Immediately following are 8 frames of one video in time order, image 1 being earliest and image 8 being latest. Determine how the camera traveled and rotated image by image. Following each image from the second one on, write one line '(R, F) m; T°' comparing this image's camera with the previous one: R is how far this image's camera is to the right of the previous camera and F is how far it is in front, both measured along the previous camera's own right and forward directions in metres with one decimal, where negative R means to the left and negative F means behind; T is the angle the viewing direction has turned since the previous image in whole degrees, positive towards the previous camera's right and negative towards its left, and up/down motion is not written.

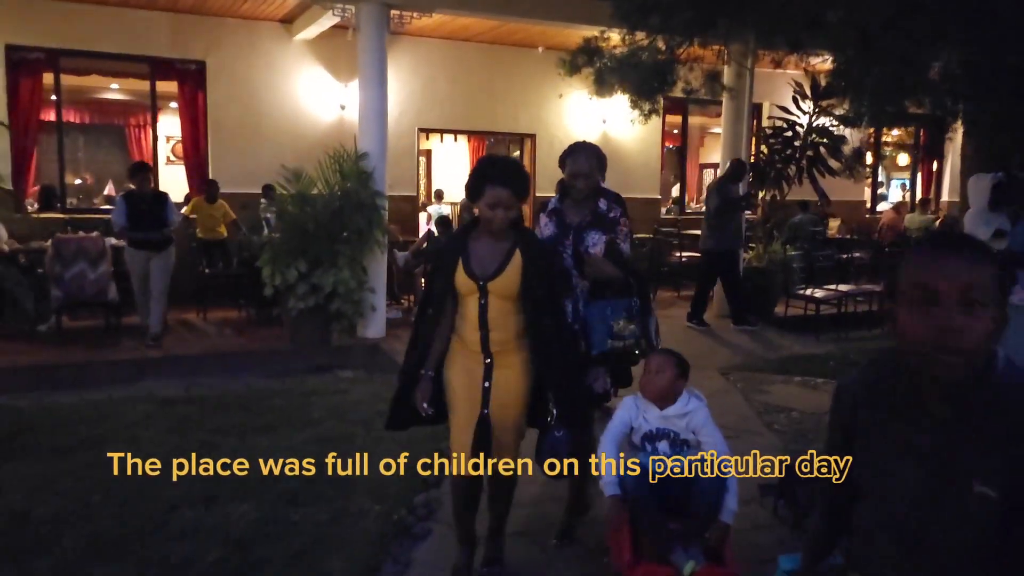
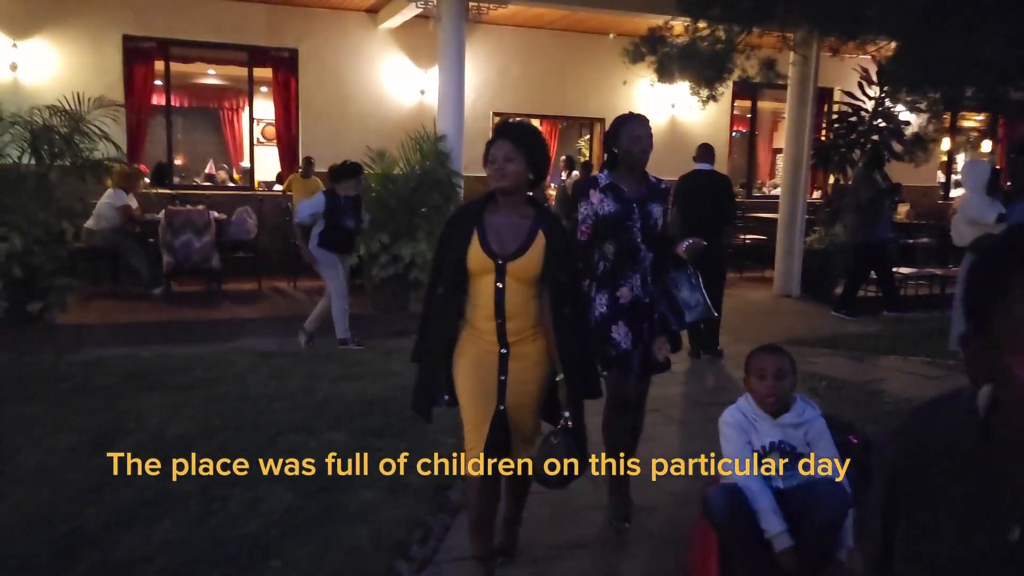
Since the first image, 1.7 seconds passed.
(+0.1, -0.6) m; -5°
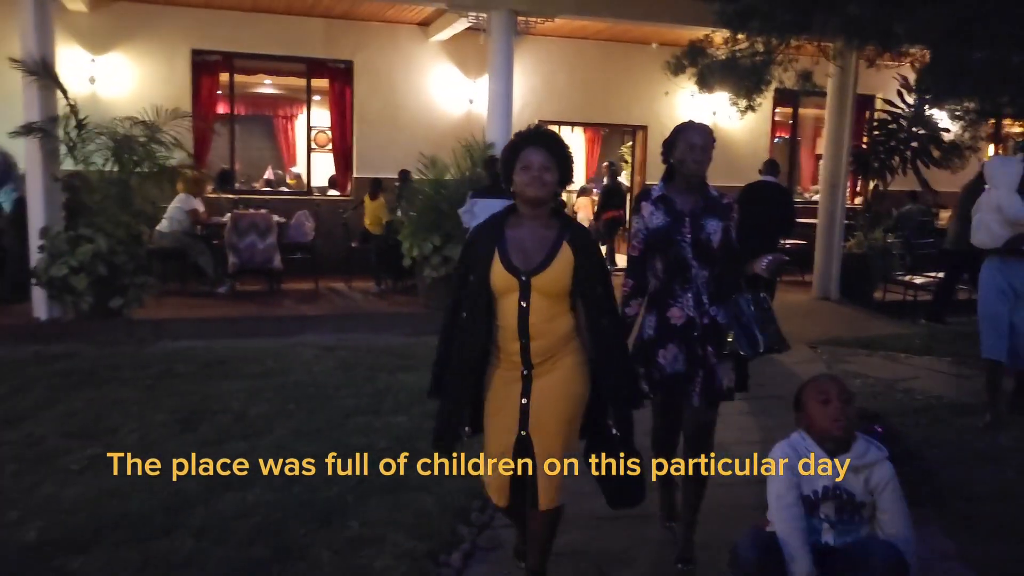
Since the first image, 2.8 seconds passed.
(-0.1, -0.4) m; -3°
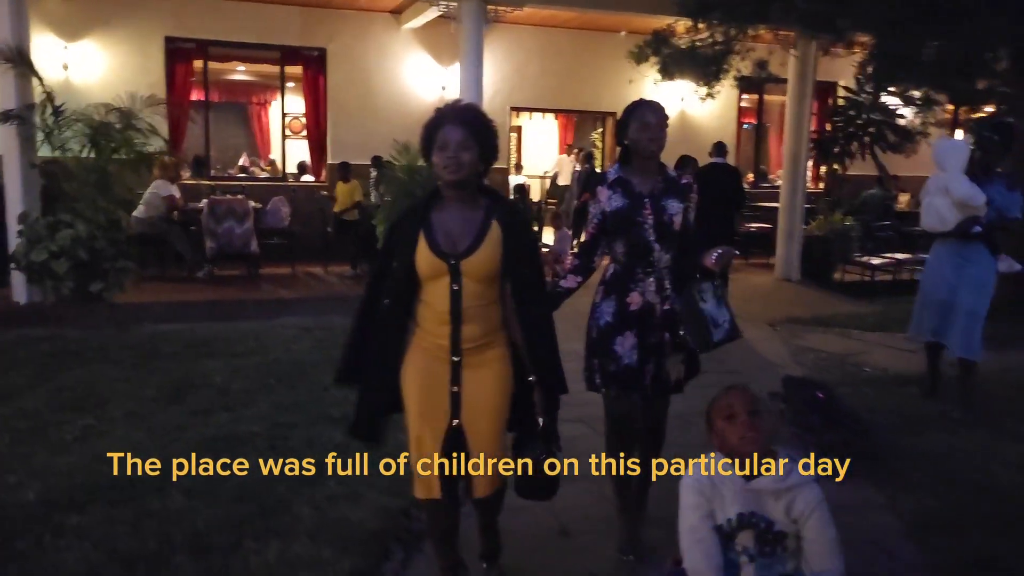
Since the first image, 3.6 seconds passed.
(+0.1, -0.3) m; +2°
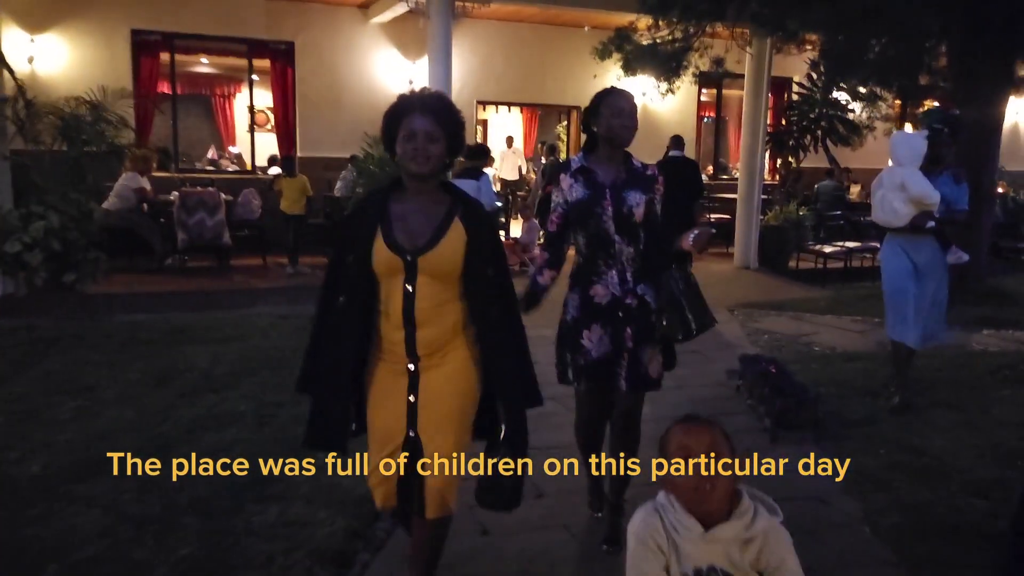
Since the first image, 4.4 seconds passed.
(-0.1, -0.3) m; +3°
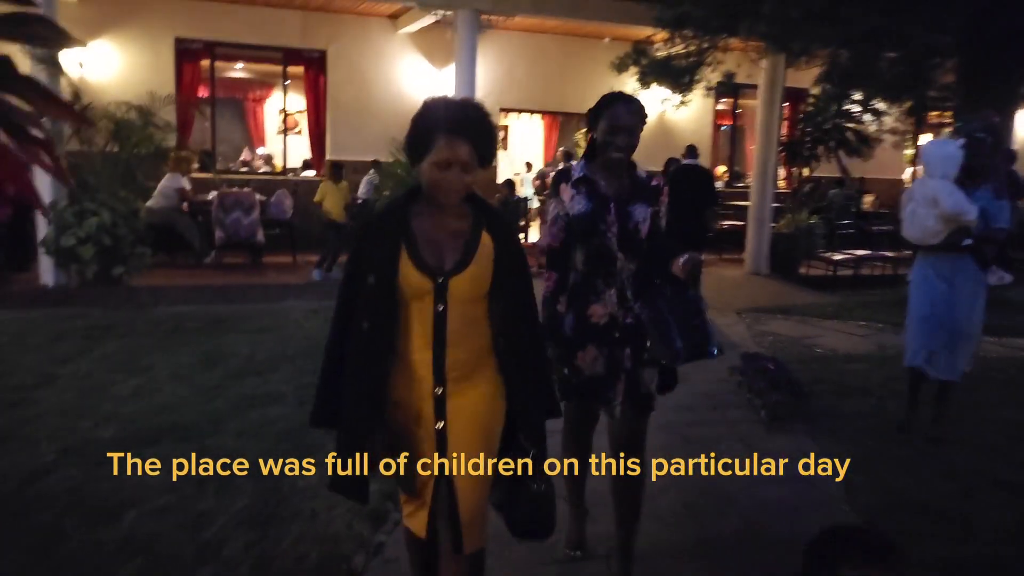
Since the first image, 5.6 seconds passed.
(0.0, -0.5) m; -1°
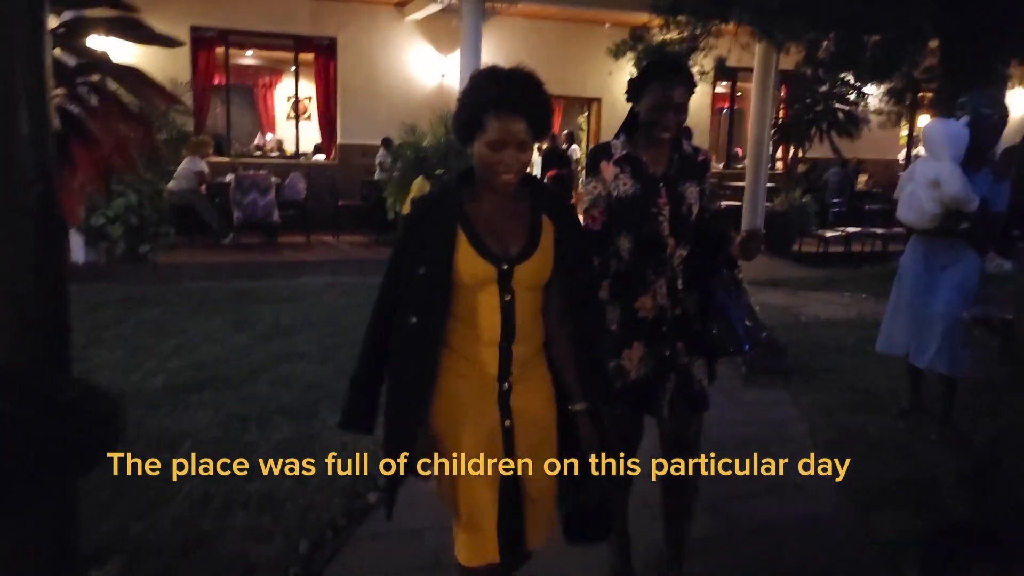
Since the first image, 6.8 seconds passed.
(0.0, -0.5) m; 0°
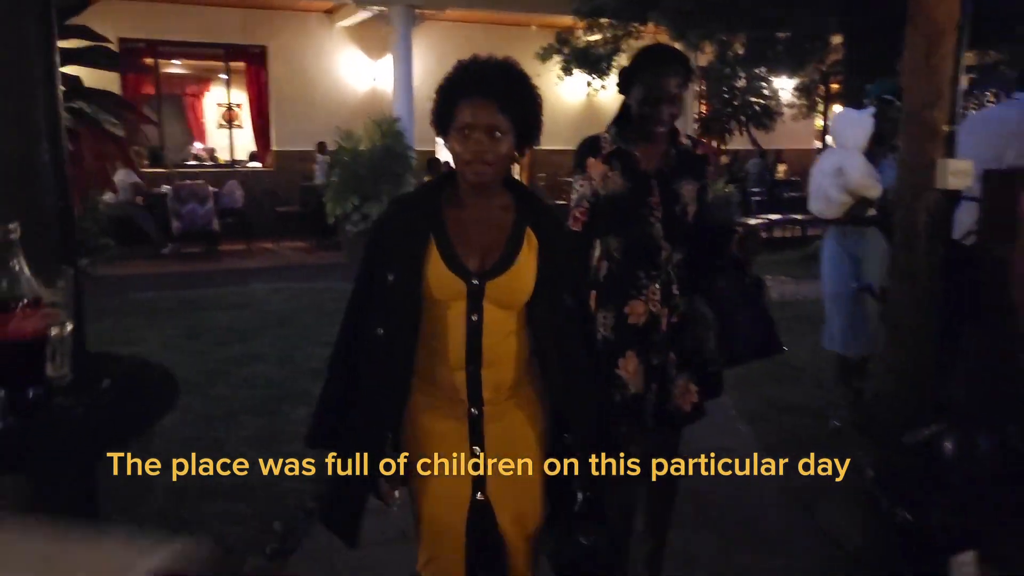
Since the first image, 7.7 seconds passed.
(0.0, -0.4) m; +4°
